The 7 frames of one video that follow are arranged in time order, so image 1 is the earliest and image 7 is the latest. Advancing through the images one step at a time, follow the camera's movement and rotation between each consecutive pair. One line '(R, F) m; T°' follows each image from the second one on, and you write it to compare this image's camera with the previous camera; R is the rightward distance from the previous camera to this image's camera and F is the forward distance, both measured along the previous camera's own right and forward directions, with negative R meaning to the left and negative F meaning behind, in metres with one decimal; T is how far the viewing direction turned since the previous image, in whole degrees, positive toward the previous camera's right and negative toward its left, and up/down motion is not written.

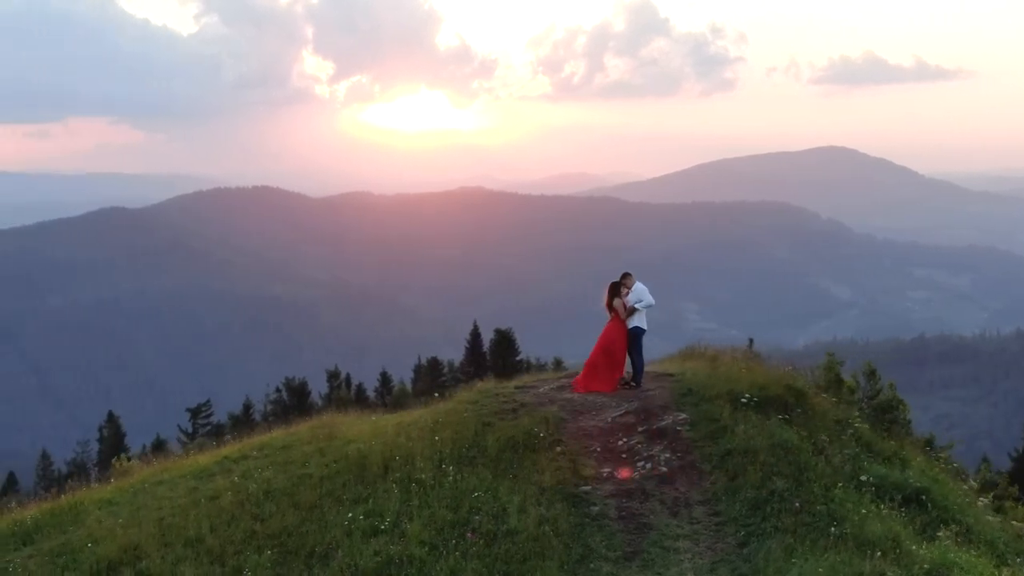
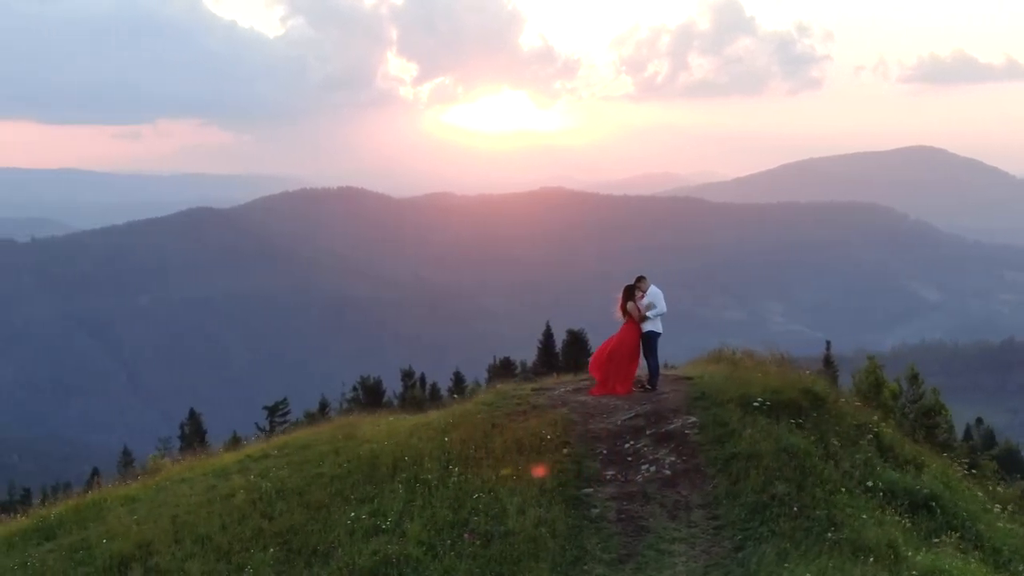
(+0.5, -0.1) m; -3°
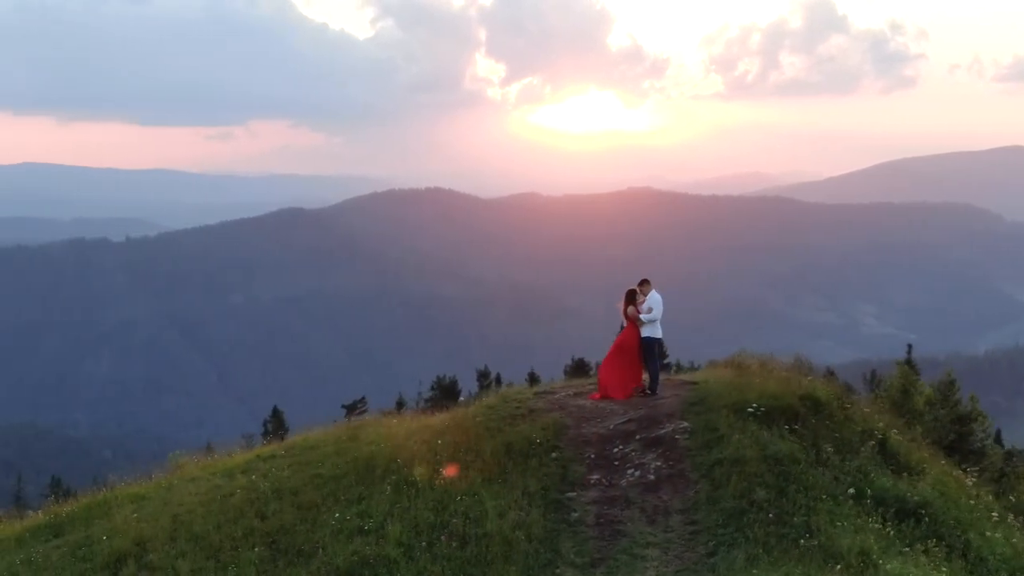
(+0.6, -0.1) m; -3°
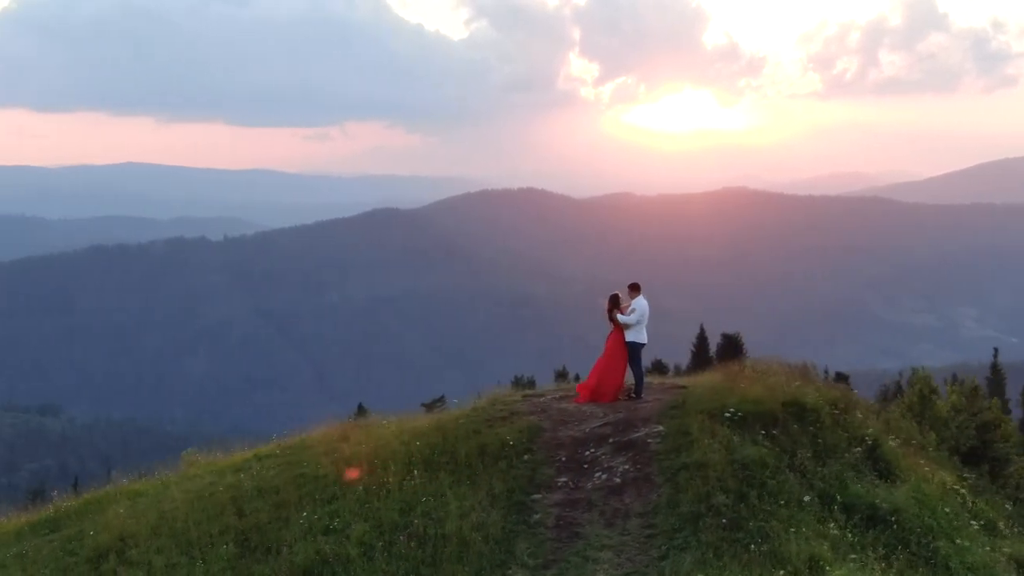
(+0.8, -0.1) m; -3°
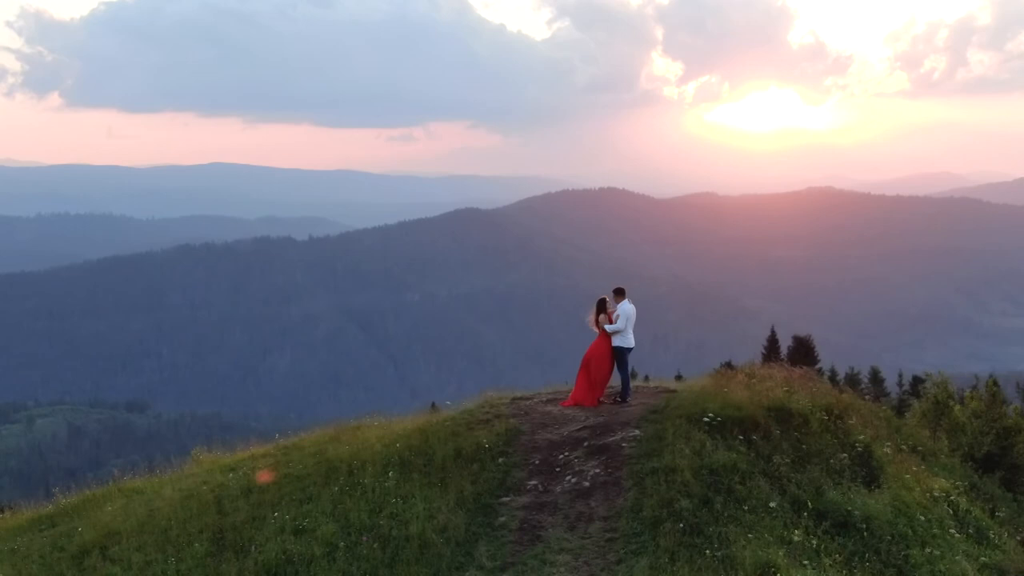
(+0.7, -0.1) m; -3°
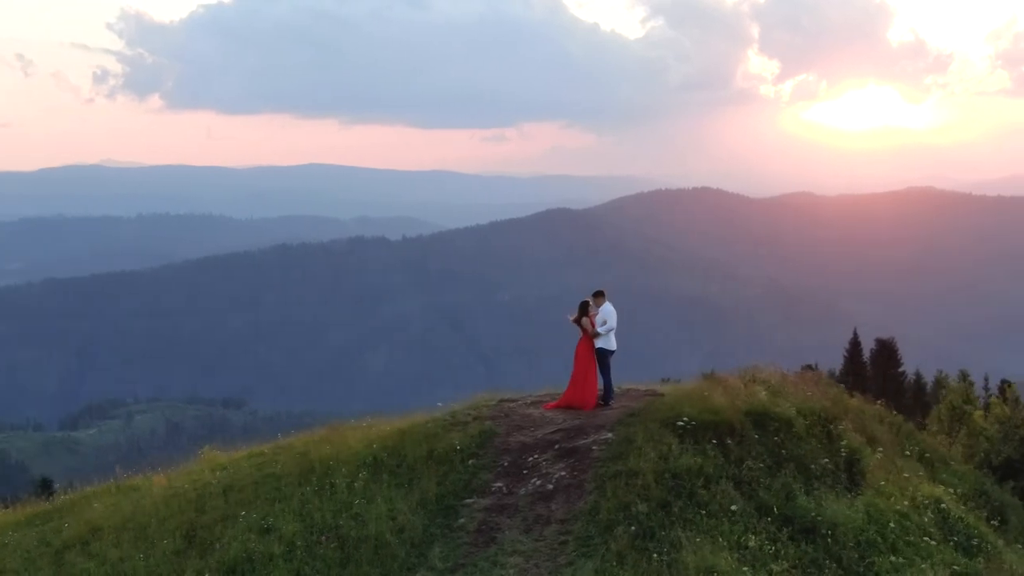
(+0.8, 0.0) m; -3°
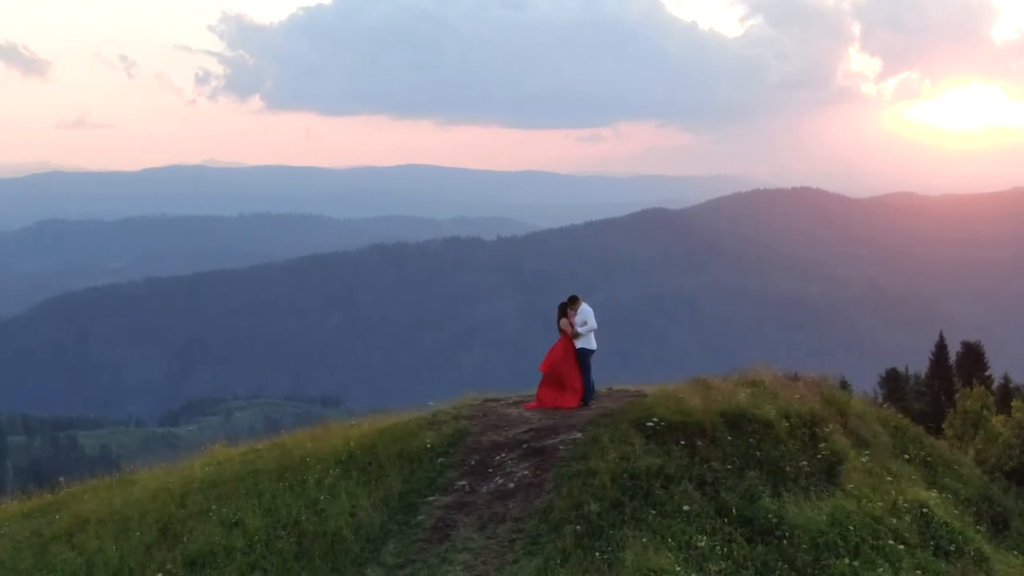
(+0.8, -0.1) m; -4°
